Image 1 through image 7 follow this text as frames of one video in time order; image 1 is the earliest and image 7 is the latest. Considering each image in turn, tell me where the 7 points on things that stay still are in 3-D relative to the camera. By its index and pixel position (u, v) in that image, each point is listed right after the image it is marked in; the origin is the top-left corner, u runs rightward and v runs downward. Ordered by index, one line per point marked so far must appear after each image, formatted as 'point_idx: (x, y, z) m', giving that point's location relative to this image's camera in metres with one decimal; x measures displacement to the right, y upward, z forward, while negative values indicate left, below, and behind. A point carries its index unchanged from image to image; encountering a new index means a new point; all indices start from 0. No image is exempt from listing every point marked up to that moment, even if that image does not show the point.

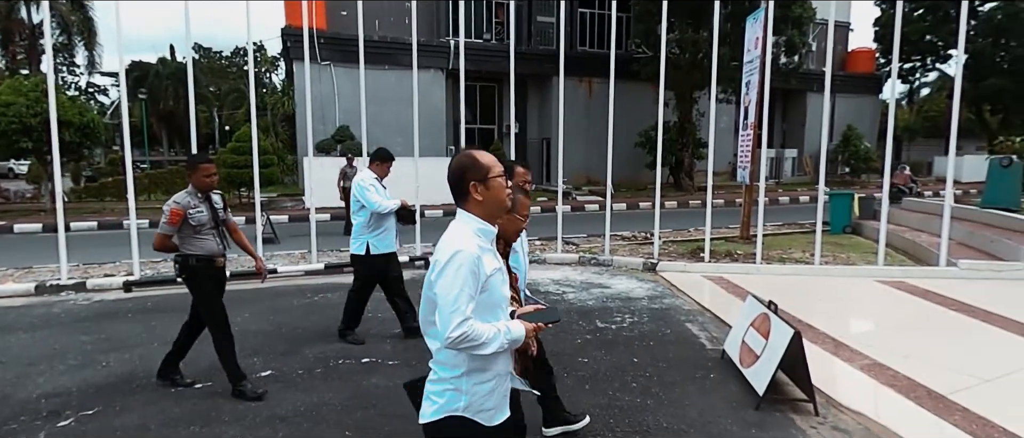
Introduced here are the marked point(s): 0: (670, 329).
0: (+1.9, -1.3, +6.6) m
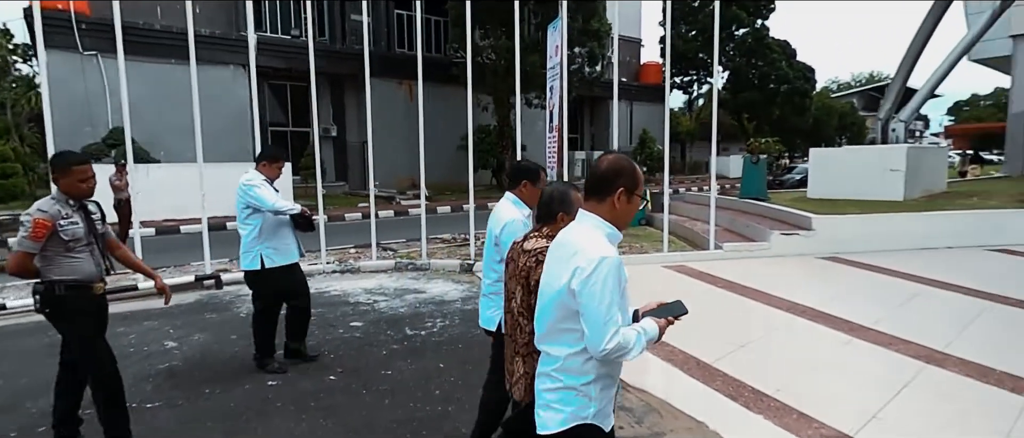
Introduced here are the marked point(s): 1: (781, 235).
0: (-0.4, -1.3, +6.5) m
1: (+4.7, -0.3, +9.5) m
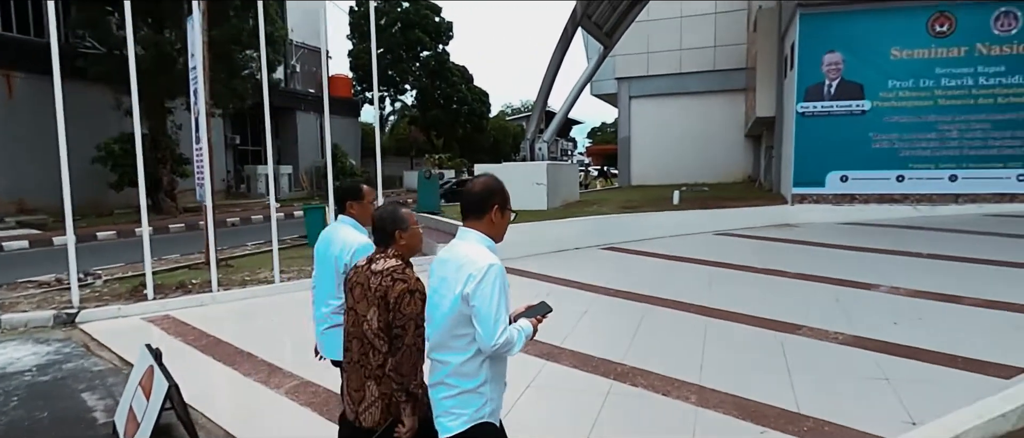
0: (-4.0, -1.7, +4.8) m
1: (-1.2, -0.5, +9.9) m
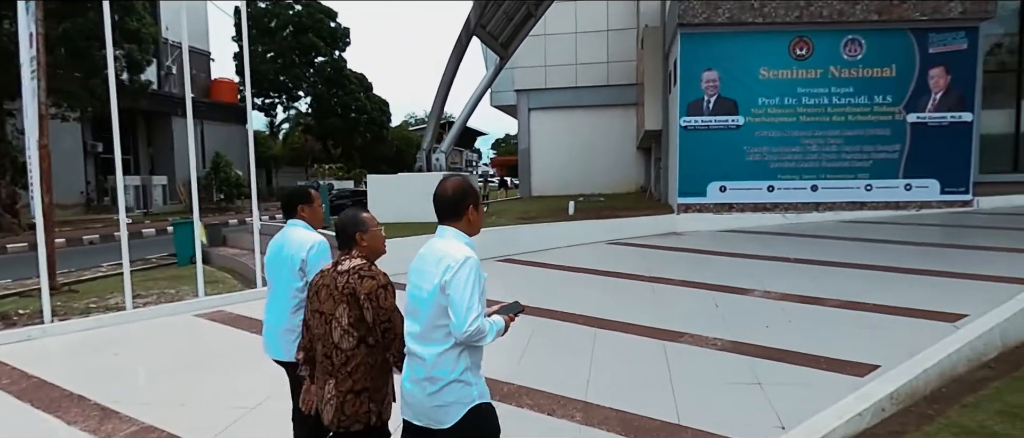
0: (-4.9, -1.8, +3.7) m
1: (-3.0, -0.8, +9.2) m
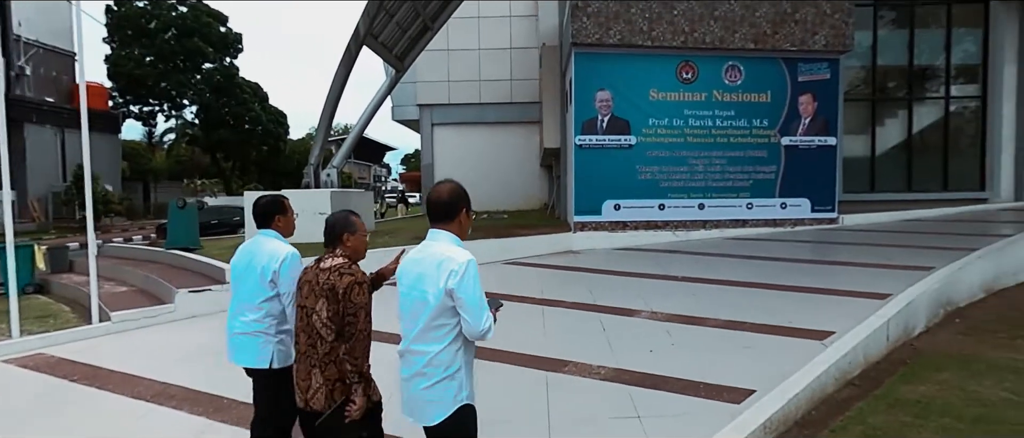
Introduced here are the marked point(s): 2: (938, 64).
0: (-5.8, -2.0, +2.3) m
1: (-4.8, -1.1, +8.1) m
2: (+12.5, +4.6, +16.1) m
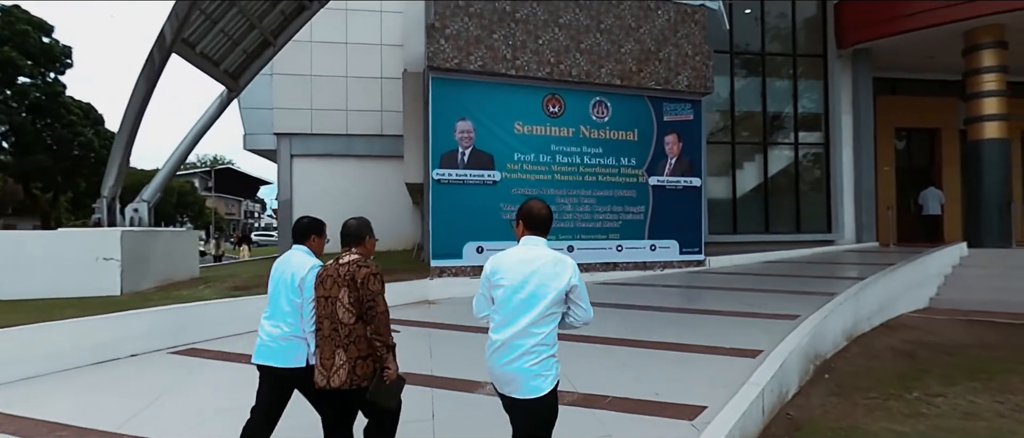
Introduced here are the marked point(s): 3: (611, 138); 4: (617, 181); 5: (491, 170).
0: (-6.6, -2.2, -0.5) m
1: (-6.8, -1.6, +5.4) m
2: (+8.5, +3.3, +17.0) m
3: (+2.2, +1.8, +12.0) m
4: (+2.3, +0.8, +12.0) m
5: (-0.4, +1.0, +11.1) m
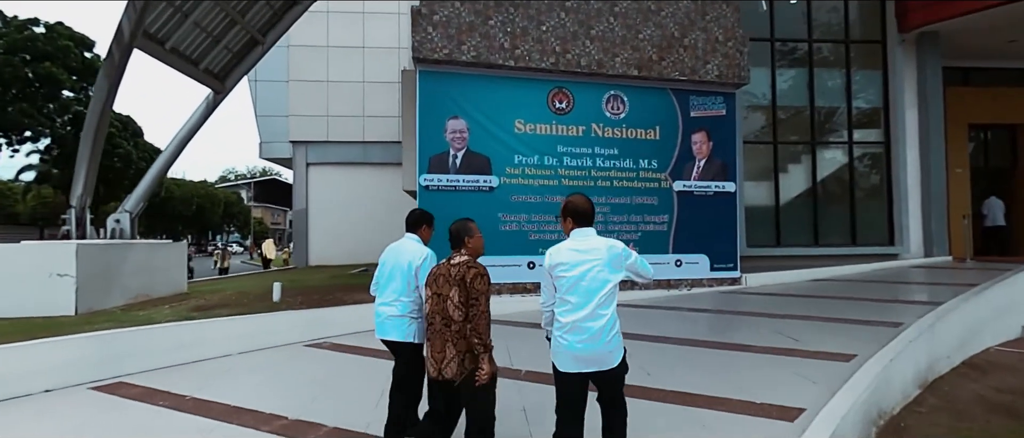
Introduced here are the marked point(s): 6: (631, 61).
0: (-7.5, -2.2, -1.4) m
1: (-7.2, -1.8, +4.5) m
2: (+8.9, +3.0, +15.0) m
3: (+2.2, +1.6, +10.4) m
4: (+2.4, +0.6, +10.5) m
5: (-0.4, +0.8, +9.7) m
6: (+2.3, +3.0, +10.3) m
